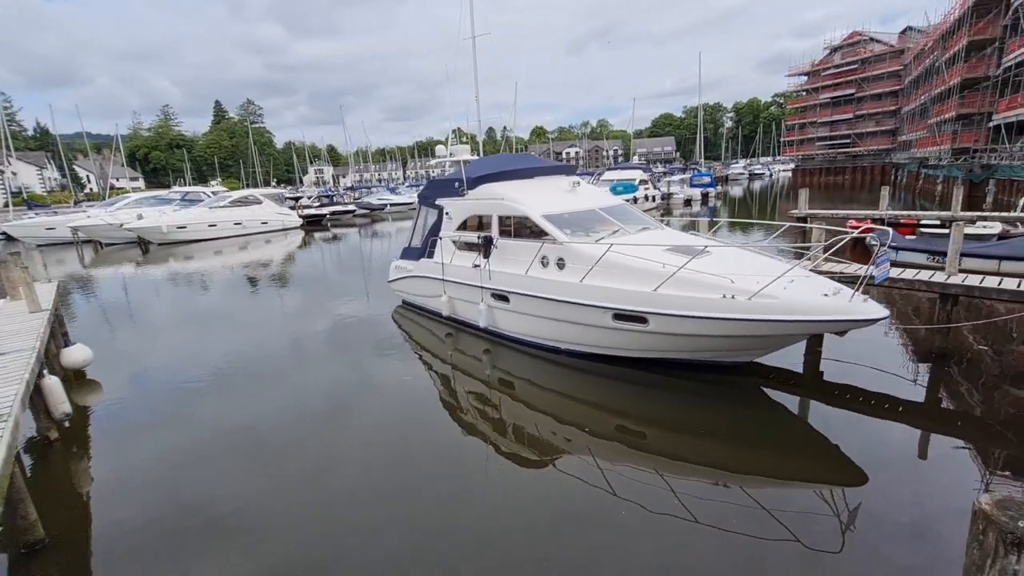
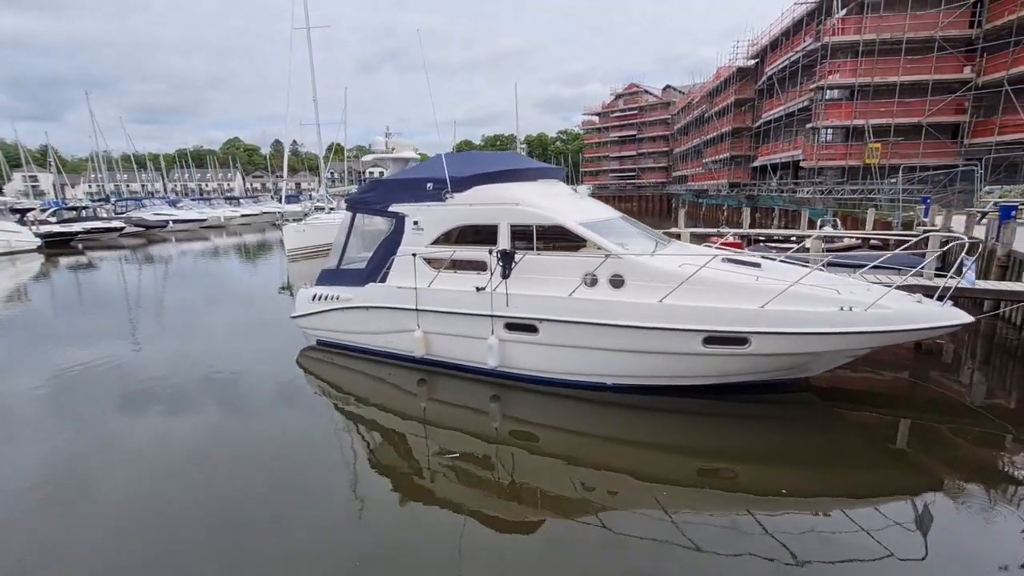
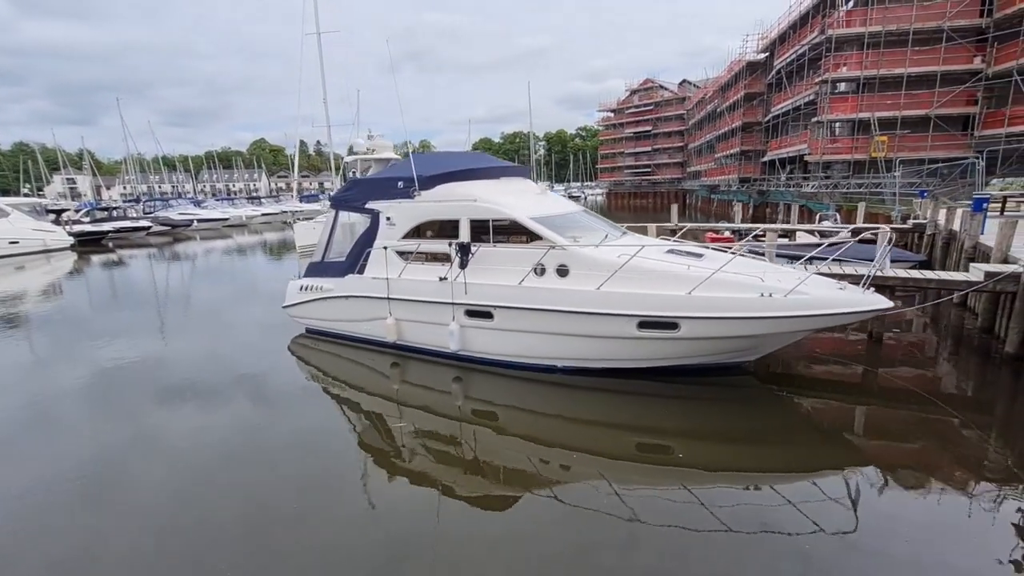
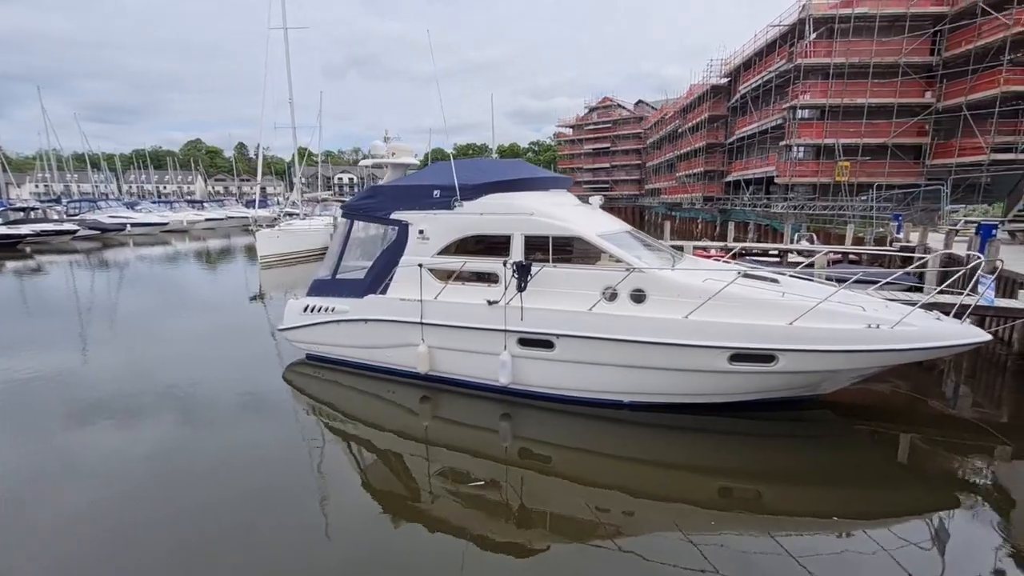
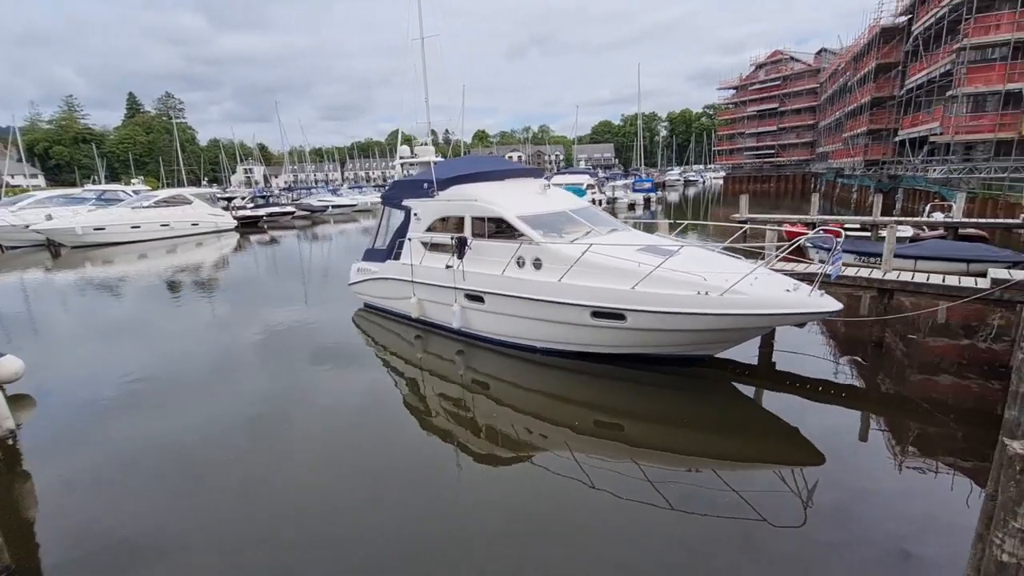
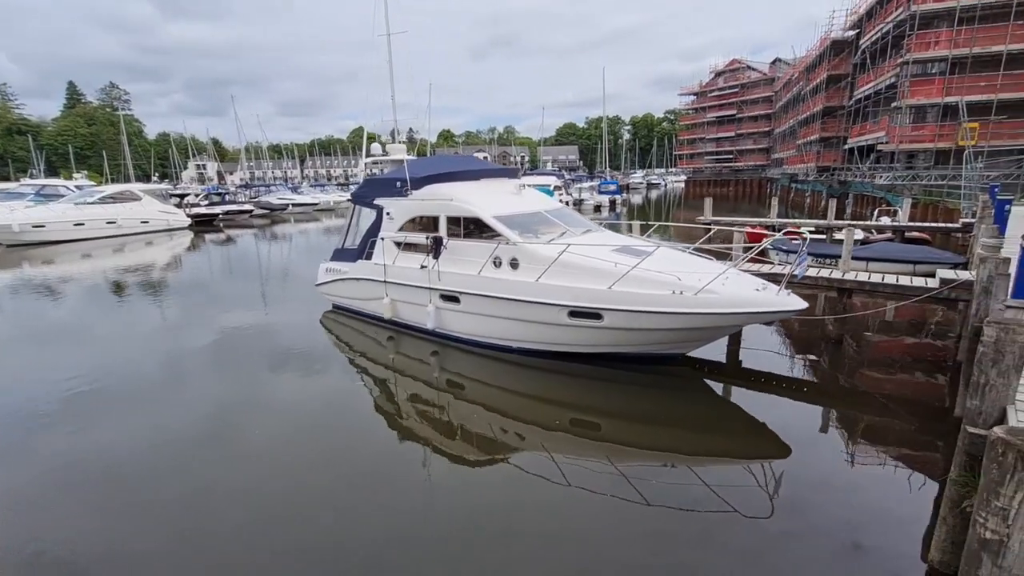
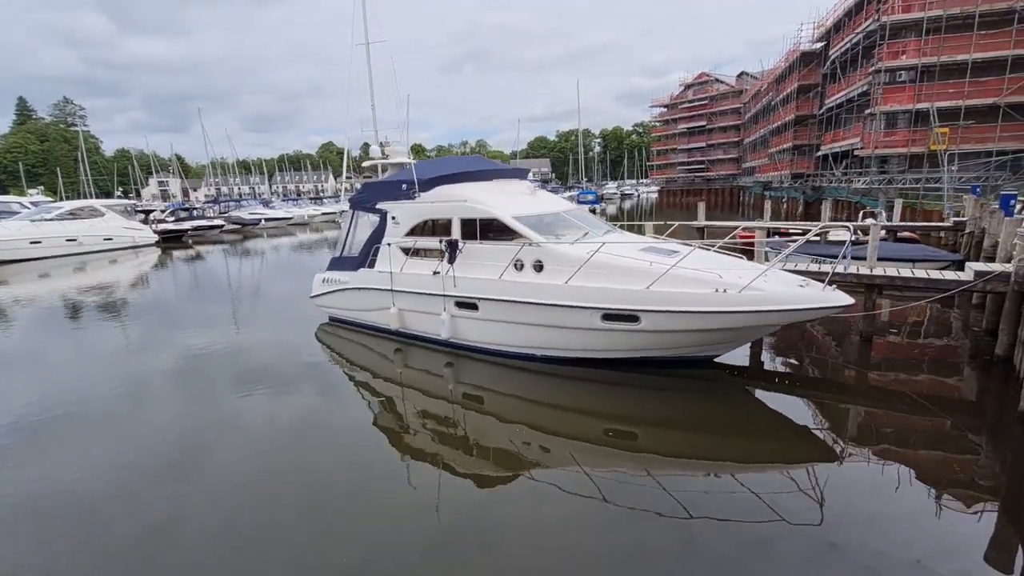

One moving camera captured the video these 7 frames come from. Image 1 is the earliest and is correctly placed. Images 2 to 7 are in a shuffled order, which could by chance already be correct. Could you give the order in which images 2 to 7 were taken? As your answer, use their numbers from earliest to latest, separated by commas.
5, 6, 7, 3, 2, 4
